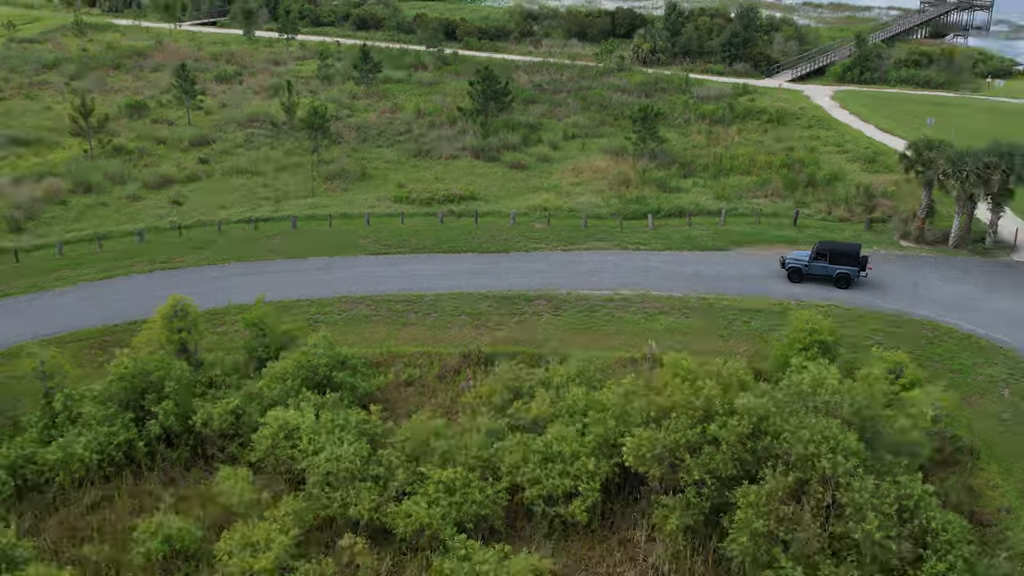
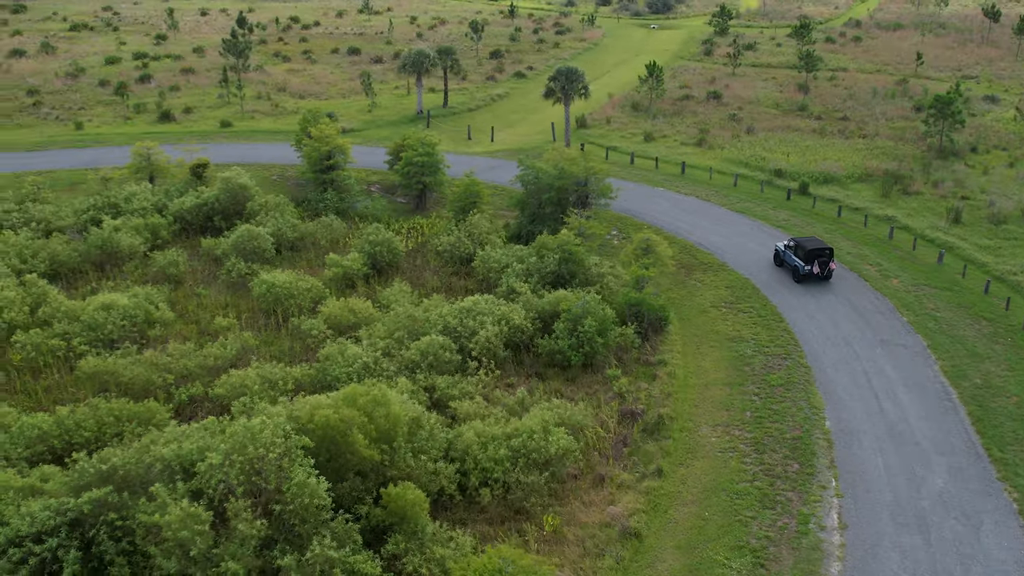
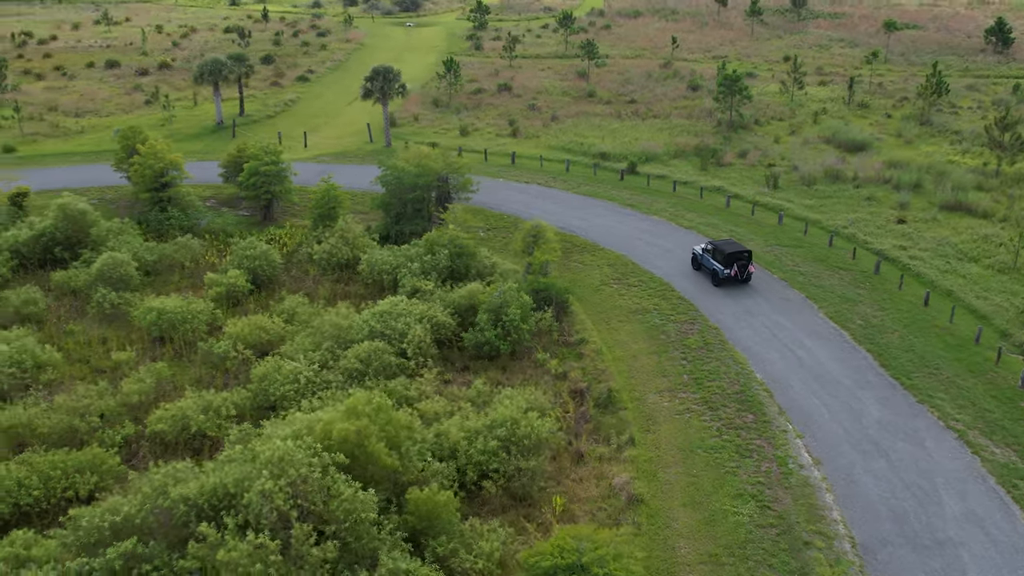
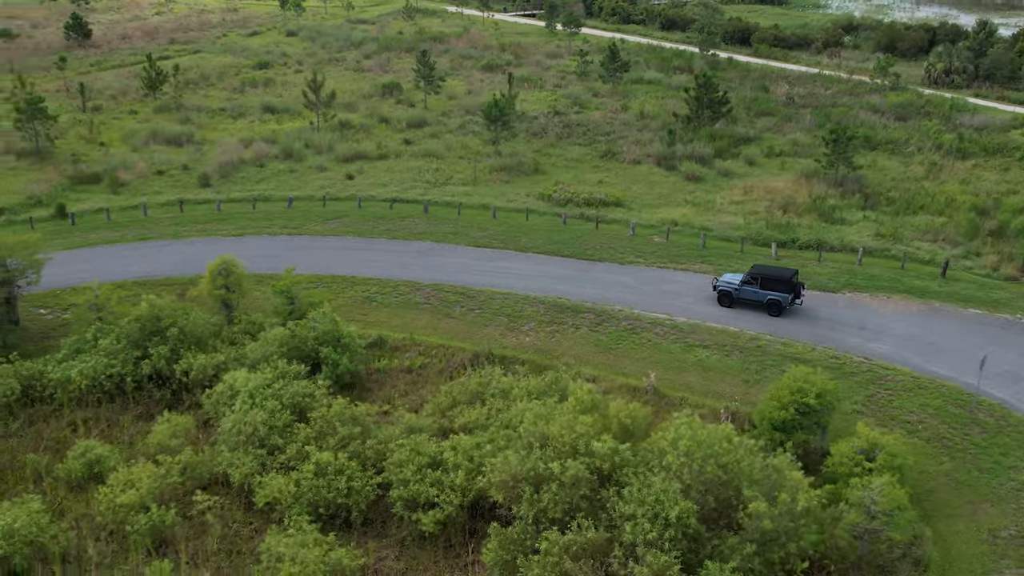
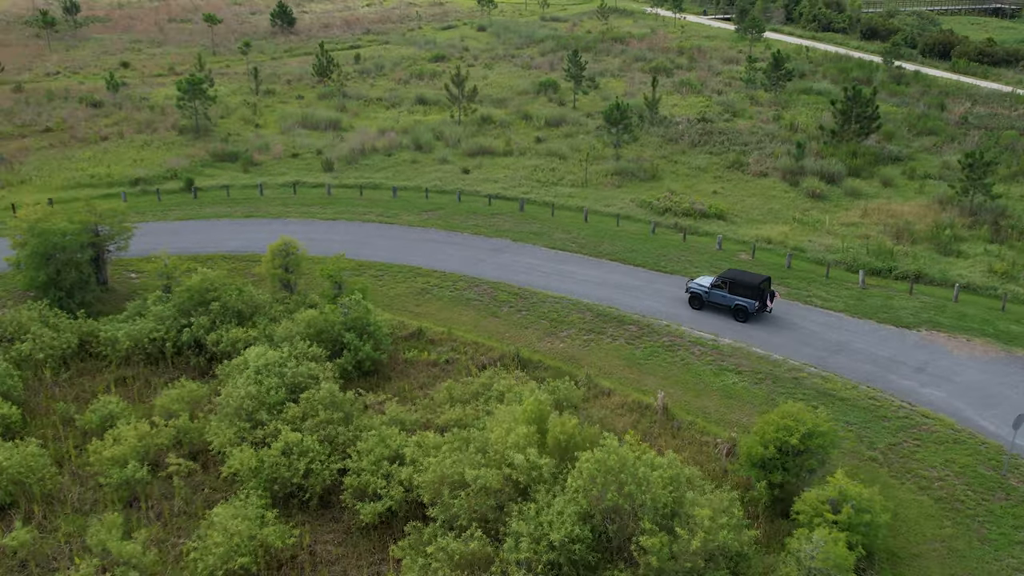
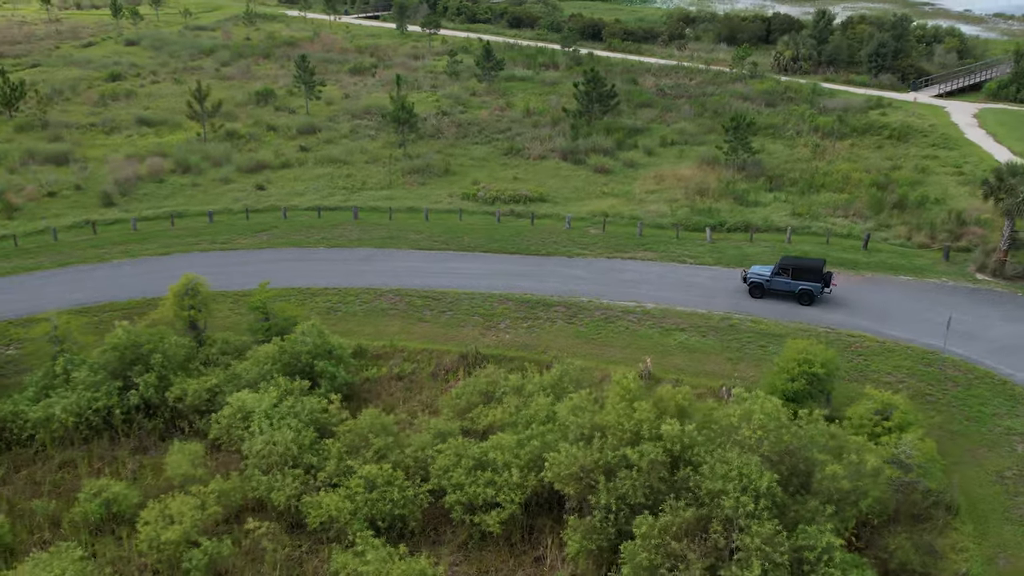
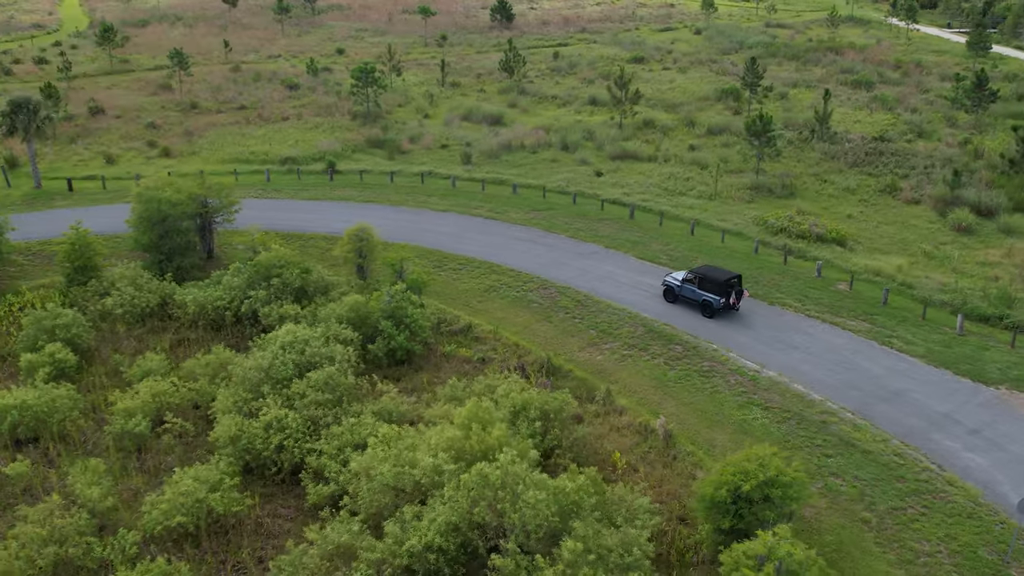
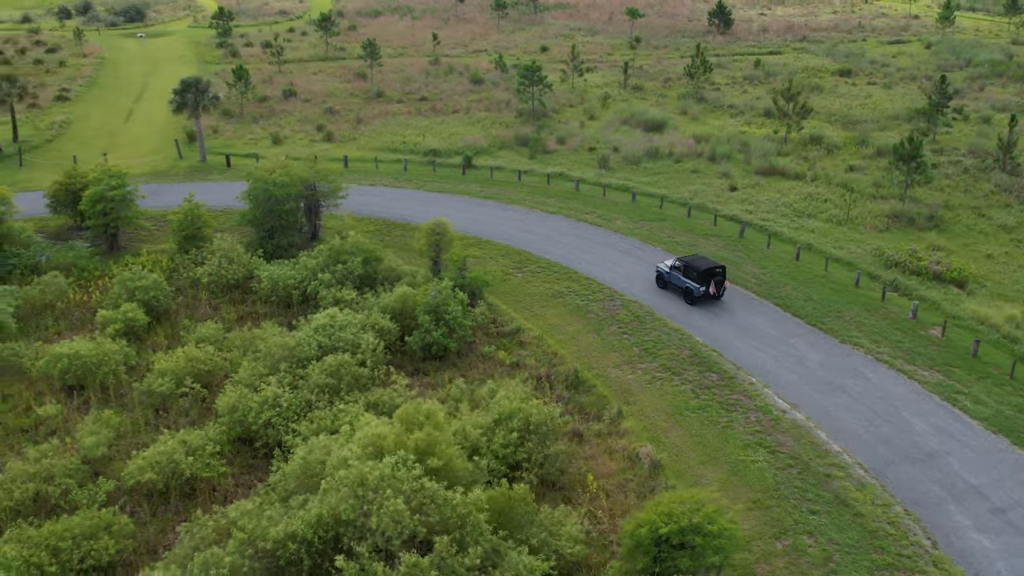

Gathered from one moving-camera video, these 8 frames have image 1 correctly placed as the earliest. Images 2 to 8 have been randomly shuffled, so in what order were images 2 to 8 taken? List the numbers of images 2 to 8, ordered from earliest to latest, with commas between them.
6, 4, 5, 7, 8, 3, 2
